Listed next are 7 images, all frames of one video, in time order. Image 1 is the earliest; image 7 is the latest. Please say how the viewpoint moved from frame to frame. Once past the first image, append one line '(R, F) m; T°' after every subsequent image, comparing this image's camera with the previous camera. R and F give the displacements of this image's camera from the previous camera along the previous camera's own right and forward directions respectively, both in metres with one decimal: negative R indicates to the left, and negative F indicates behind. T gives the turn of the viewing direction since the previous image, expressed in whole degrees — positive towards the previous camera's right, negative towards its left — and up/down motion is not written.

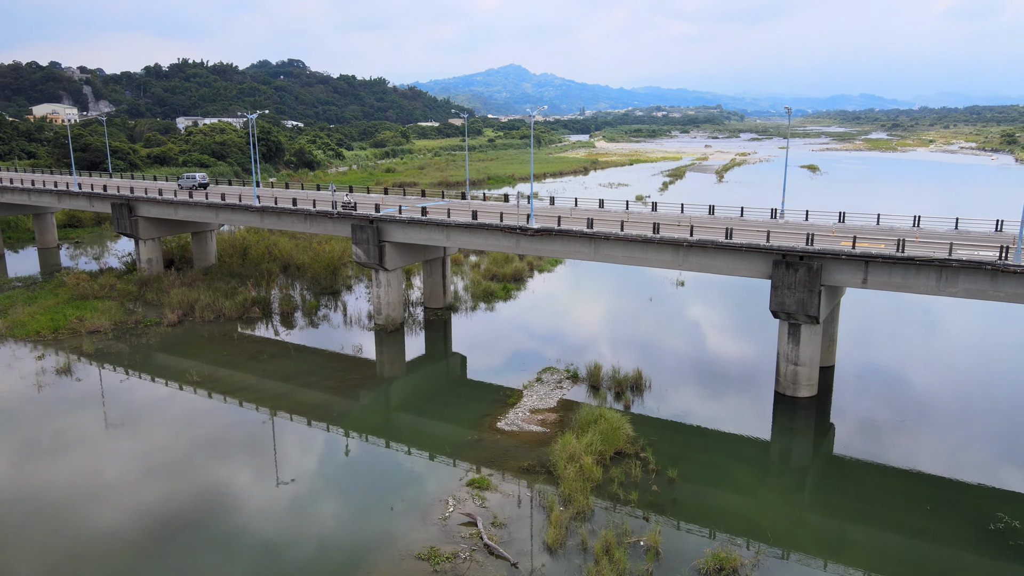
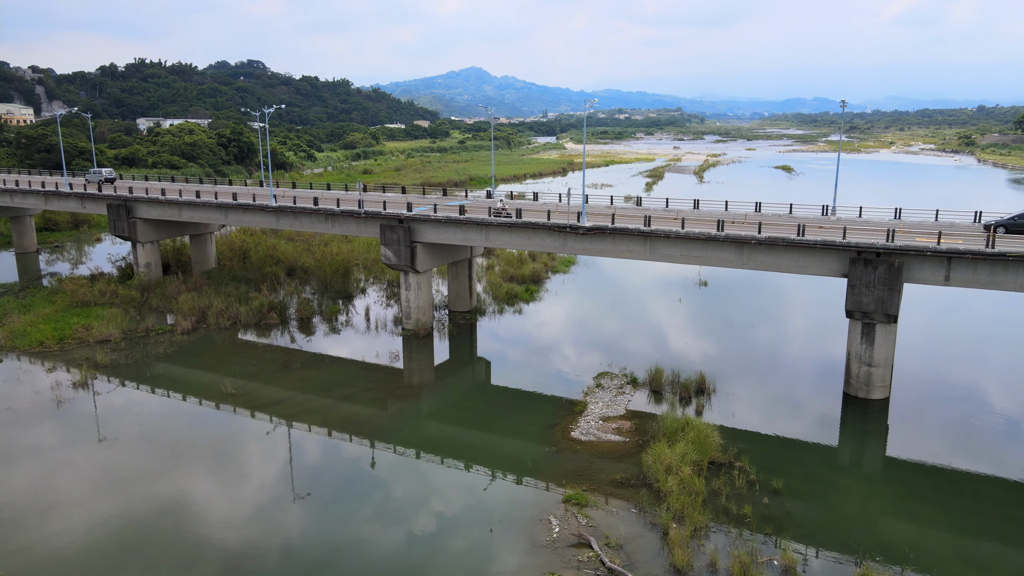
(-3.3, +1.6) m; +3°
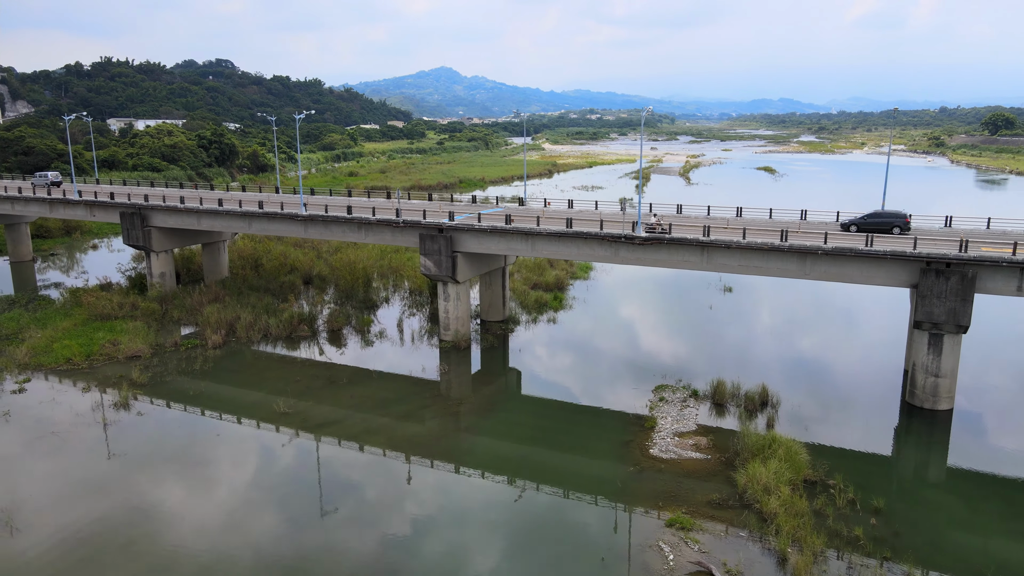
(-3.1, +0.7) m; +2°
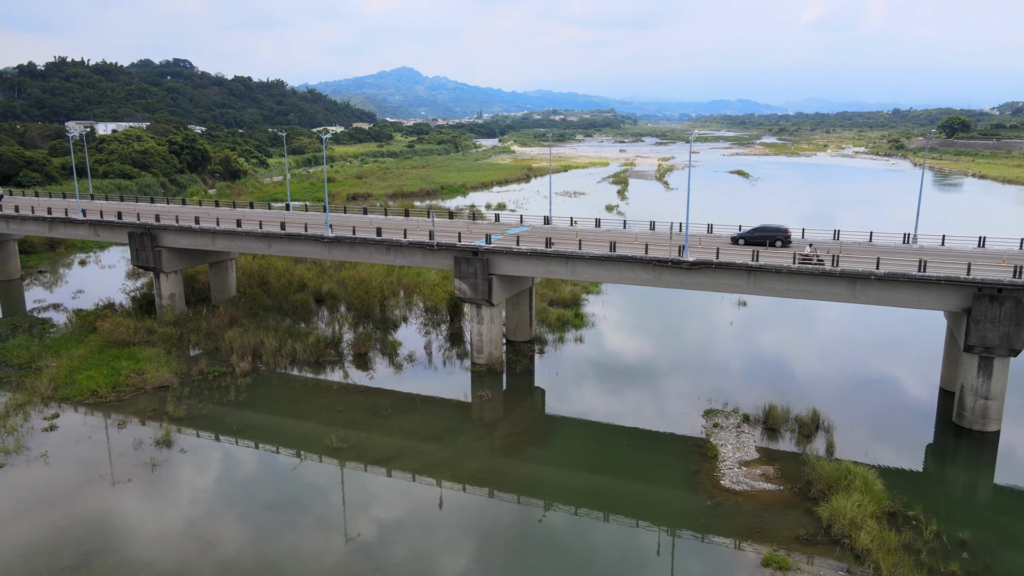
(-3.1, +0.4) m; +3°
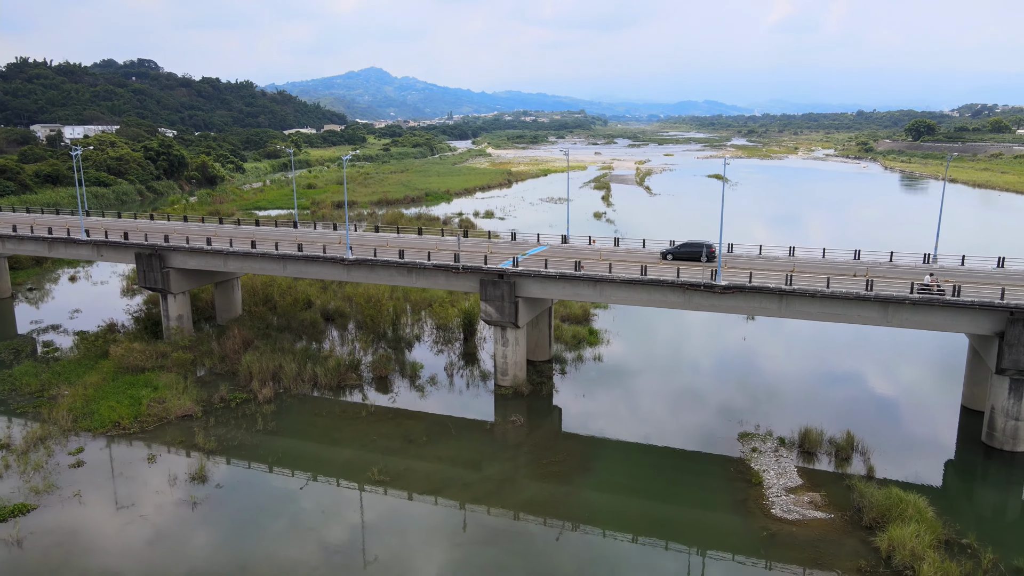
(-2.4, +0.2) m; +2°
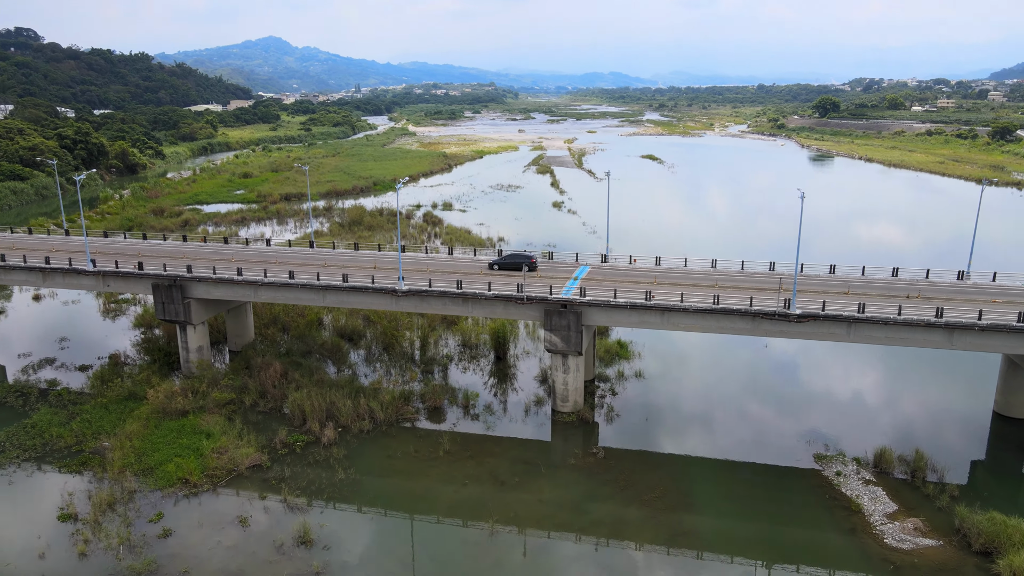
(-6.4, +0.7) m; +7°
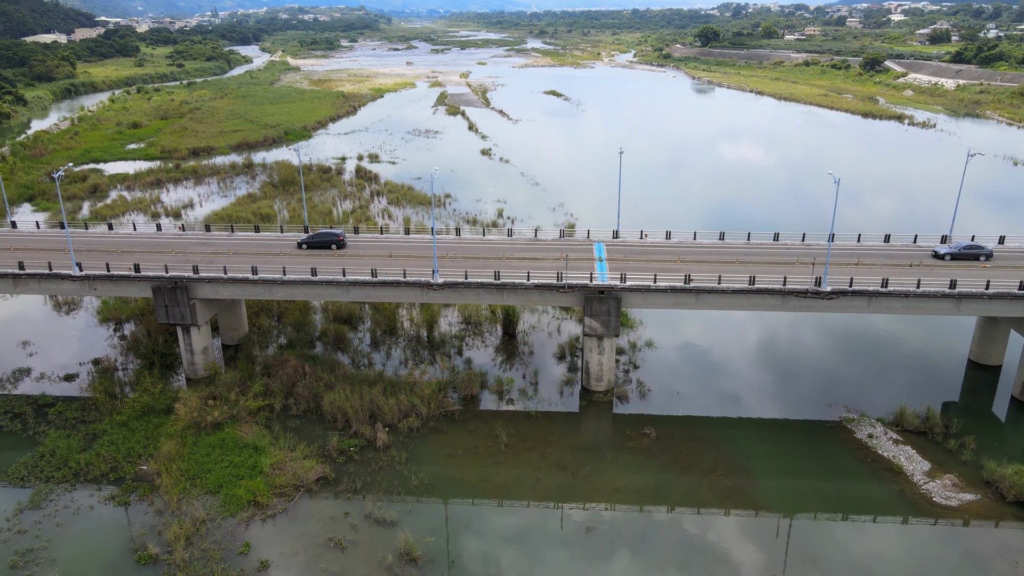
(-6.6, +0.6) m; +9°
